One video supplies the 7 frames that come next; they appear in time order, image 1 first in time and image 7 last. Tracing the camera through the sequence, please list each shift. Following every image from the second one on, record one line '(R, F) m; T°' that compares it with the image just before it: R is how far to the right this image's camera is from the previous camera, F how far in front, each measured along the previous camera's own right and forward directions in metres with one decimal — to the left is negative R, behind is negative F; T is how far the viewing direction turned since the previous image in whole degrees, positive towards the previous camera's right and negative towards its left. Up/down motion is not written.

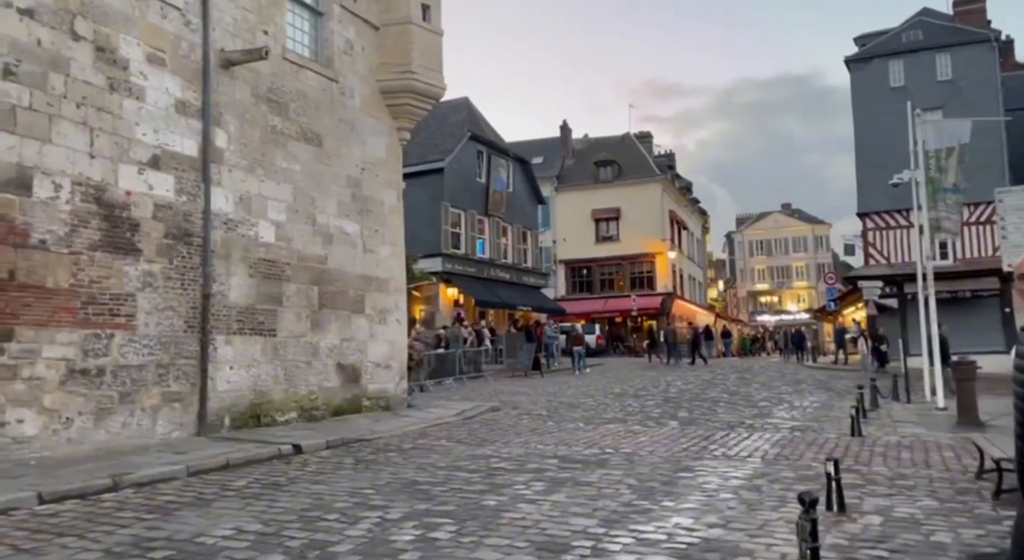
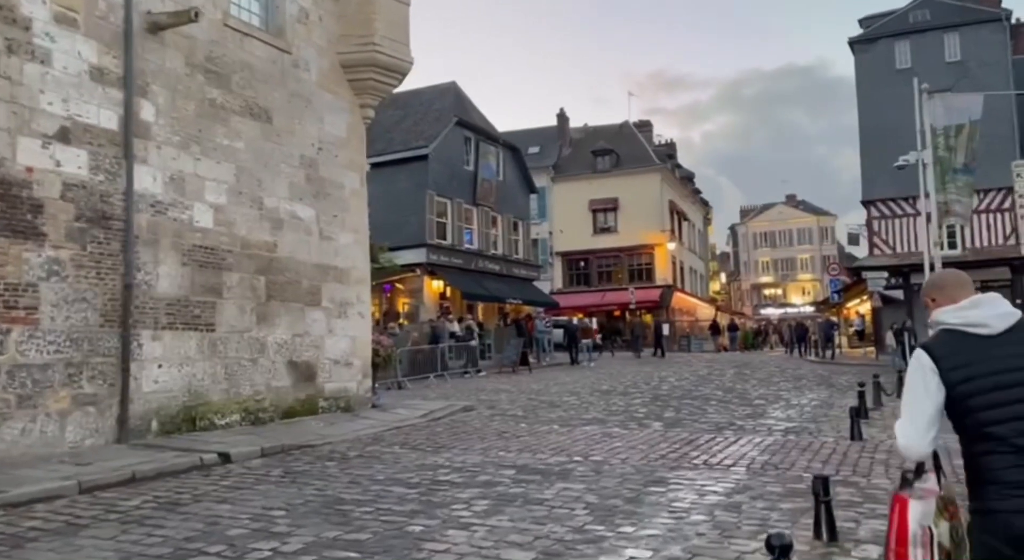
(+0.6, +1.2) m; 0°
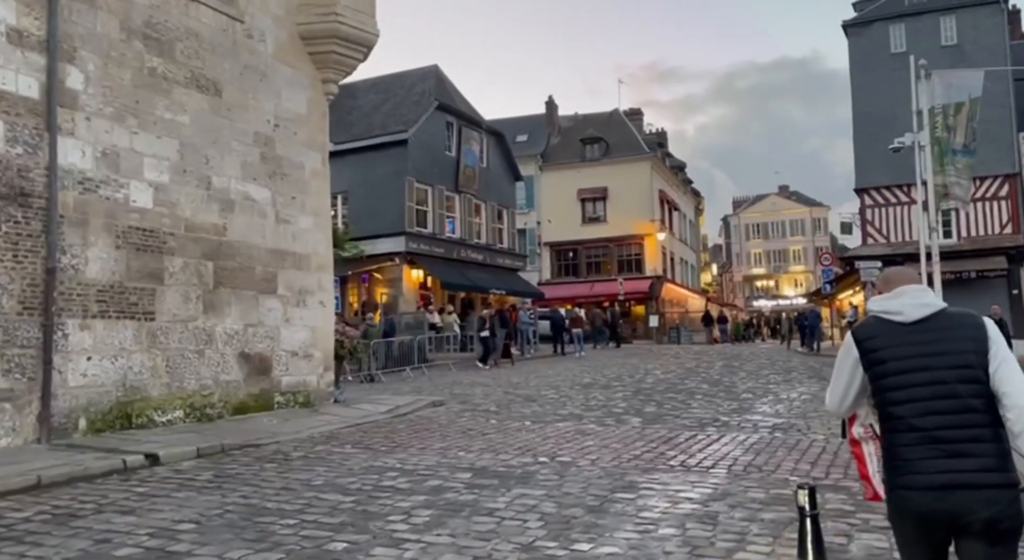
(+0.4, +0.8) m; 0°
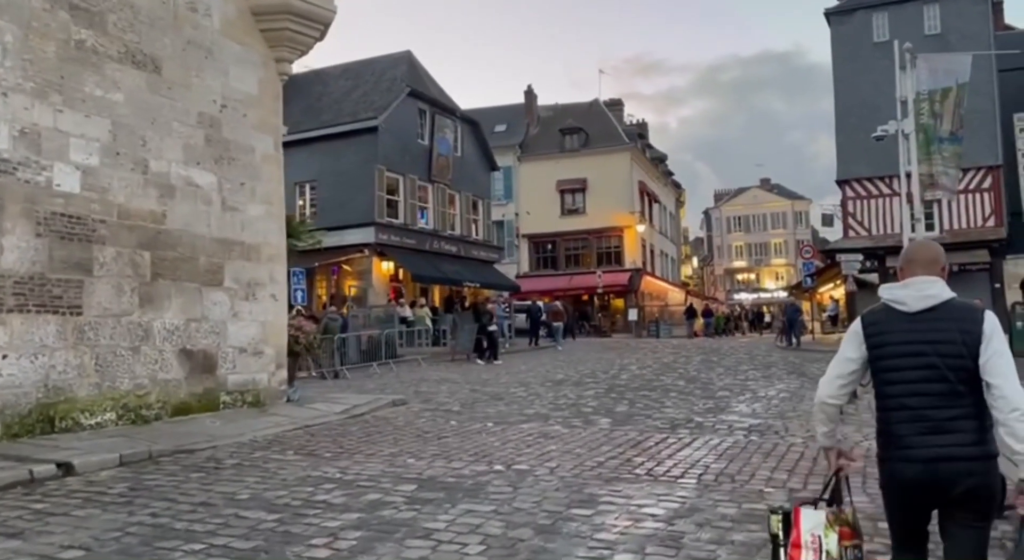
(+0.3, +0.7) m; +1°
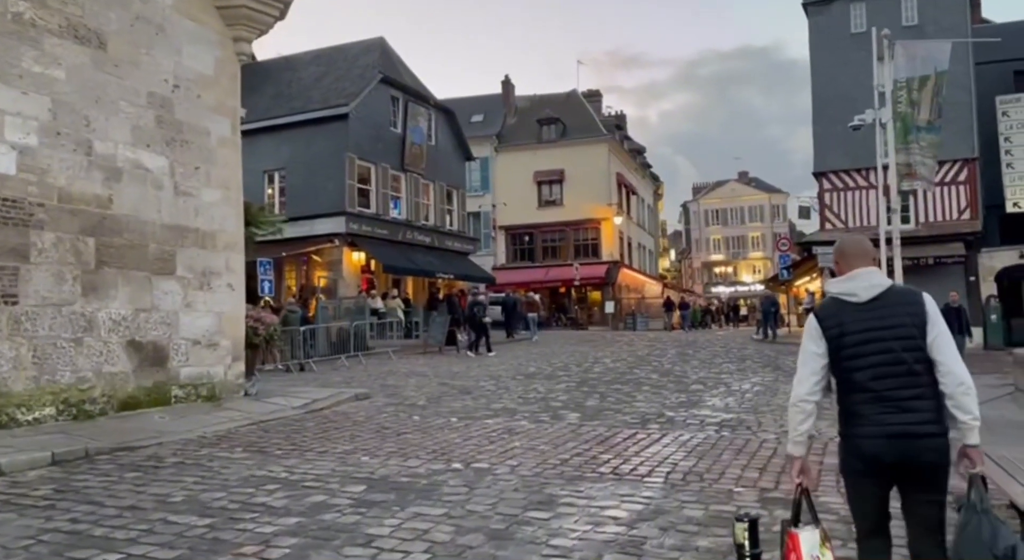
(+0.2, +0.4) m; +1°
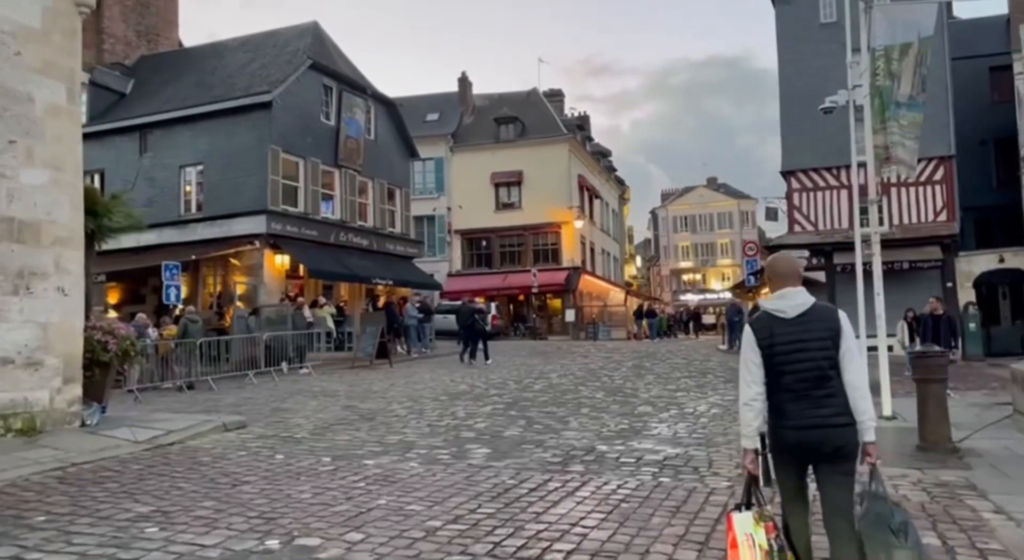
(+0.8, +2.1) m; +2°
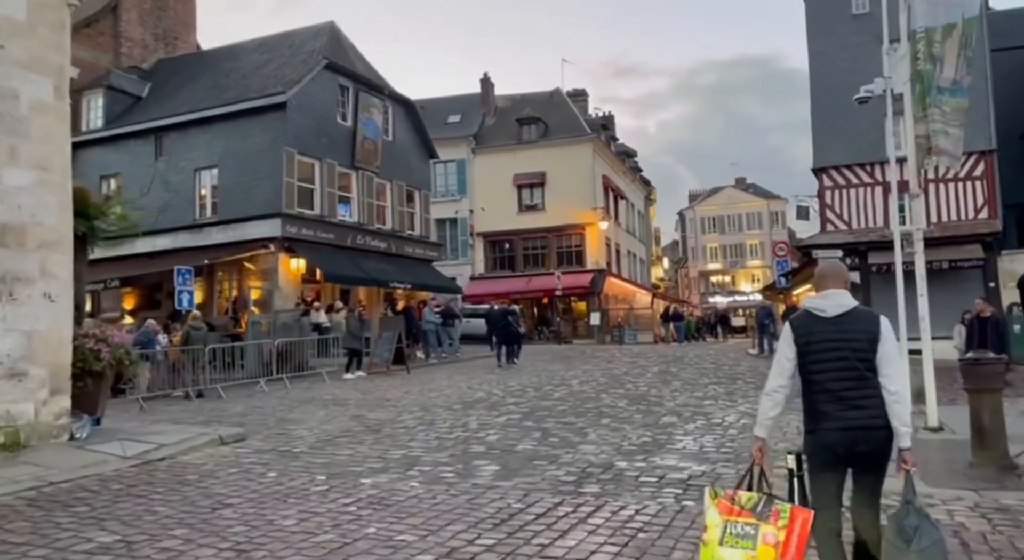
(+0.2, +0.7) m; -2°
